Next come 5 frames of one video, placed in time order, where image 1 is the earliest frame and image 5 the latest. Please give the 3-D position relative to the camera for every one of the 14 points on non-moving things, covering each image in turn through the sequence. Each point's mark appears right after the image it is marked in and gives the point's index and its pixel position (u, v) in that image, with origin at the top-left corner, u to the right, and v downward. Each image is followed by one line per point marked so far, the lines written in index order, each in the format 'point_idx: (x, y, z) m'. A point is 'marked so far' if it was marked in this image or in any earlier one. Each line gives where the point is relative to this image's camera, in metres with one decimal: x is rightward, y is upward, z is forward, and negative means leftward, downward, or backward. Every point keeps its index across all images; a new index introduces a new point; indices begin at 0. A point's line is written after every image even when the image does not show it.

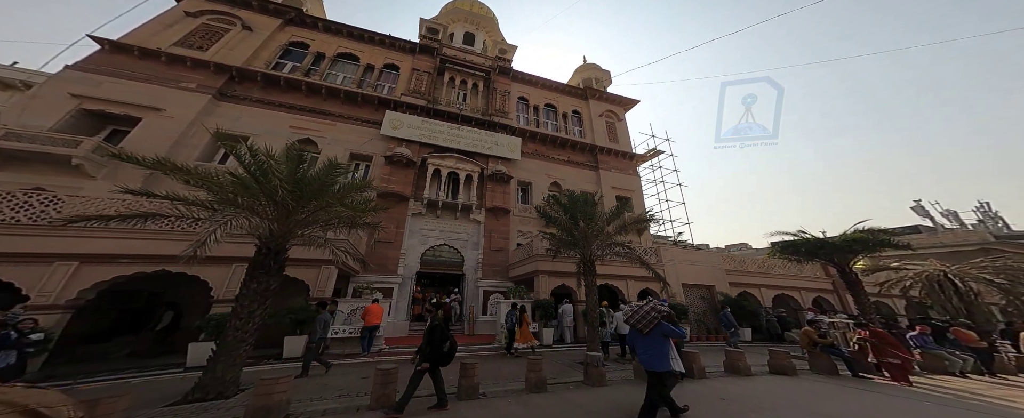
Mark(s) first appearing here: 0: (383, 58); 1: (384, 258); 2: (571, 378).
0: (-8.0, +9.4, +17.9) m
1: (-5.4, -2.2, +12.0) m
2: (+1.2, -3.5, +5.8) m
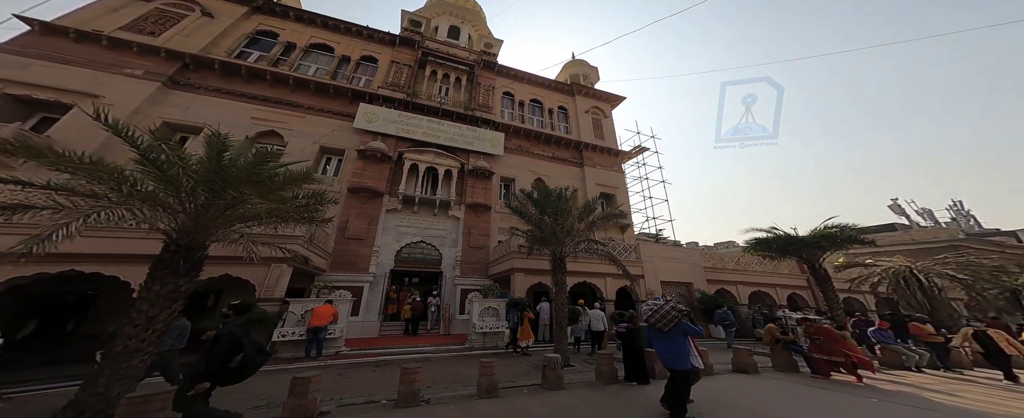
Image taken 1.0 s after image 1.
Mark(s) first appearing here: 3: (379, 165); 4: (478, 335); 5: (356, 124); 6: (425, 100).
0: (-9.2, +9.7, +17.3) m
1: (-6.5, -2.0, +11.6) m
2: (+0.3, -3.4, +5.6) m
3: (-6.4, +2.1, +13.7) m
4: (-1.2, -4.6, +10.2) m
5: (-7.7, +4.1, +13.8) m
6: (-5.0, +6.5, +16.9) m
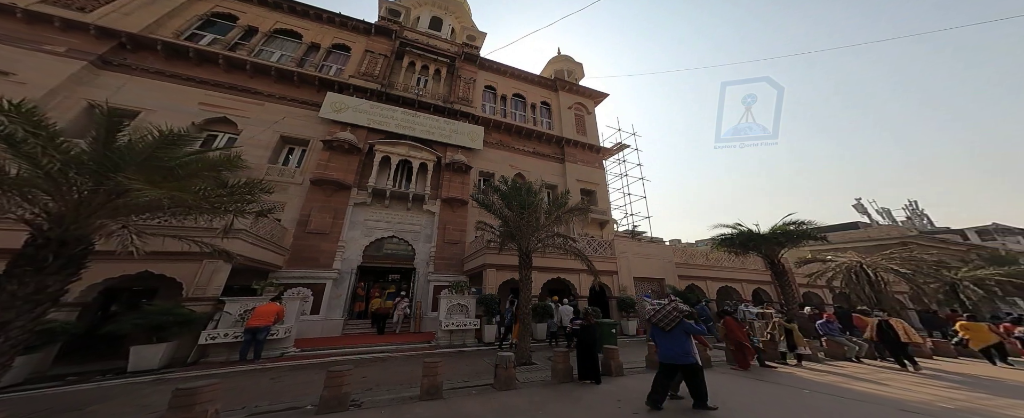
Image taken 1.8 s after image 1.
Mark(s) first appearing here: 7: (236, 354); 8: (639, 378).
0: (-10.5, +10.0, +16.5) m
1: (-7.7, -1.7, +11.0) m
2: (-0.6, -3.3, +5.4) m
3: (-7.7, +2.4, +13.1) m
4: (-2.4, -4.4, +10.0) m
5: (-8.9, +4.4, +13.2) m
6: (-6.4, +6.8, +16.3) m
7: (-5.5, -2.9, +5.5) m
8: (+2.6, -3.5, +5.8) m
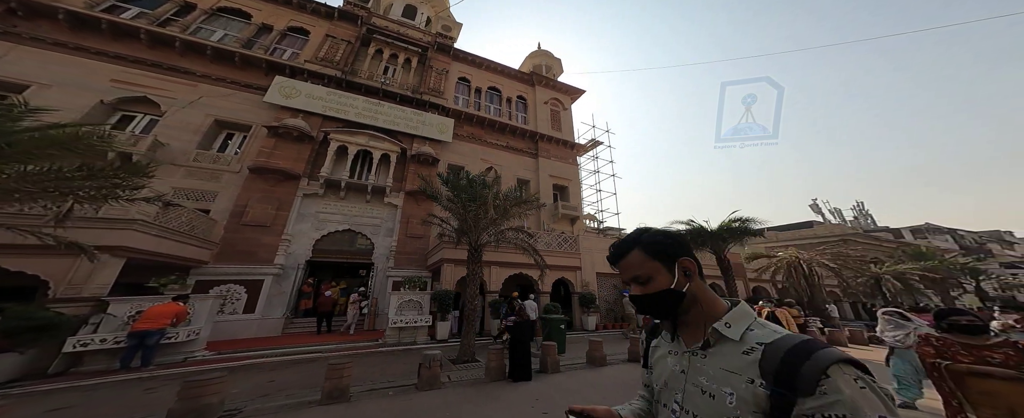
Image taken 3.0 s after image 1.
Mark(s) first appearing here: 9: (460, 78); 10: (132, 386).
0: (-12.4, +10.5, +15.3) m
1: (-9.4, -1.4, +10.2) m
2: (-2.0, -3.1, +5.0) m
3: (-9.4, +2.8, +12.2) m
4: (-4.0, -4.1, +9.5) m
5: (-10.6, +4.8, +12.1) m
6: (-8.3, +7.2, +15.4) m
7: (-6.8, -2.6, +4.9) m
8: (+1.2, -3.4, +5.7) m
9: (-3.9, +9.3, +19.7) m
10: (-5.8, -2.6, +4.3) m
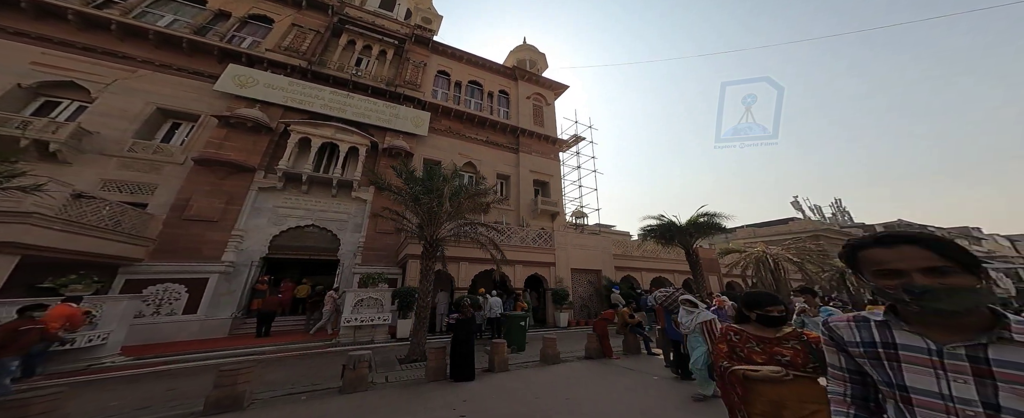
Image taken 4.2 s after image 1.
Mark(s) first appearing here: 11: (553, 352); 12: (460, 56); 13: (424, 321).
0: (-13.8, +10.7, +14.4) m
1: (-10.6, -1.2, +9.6) m
2: (-3.1, -2.9, +4.6) m
3: (-10.7, +3.0, +11.5) m
4: (-5.3, -3.9, +9.1) m
5: (-12.0, +5.0, +11.4) m
6: (-9.7, +7.4, +14.7) m
7: (-8.0, -2.5, +4.3) m
8: (+0.1, -3.2, +5.4) m
9: (-5.5, +9.5, +19.2) m
10: (-6.9, -2.5, +3.8) m
11: (+1.0, -3.4, +6.6) m
12: (-4.2, +11.1, +20.2) m
13: (-2.3, -2.9, +7.0) m
